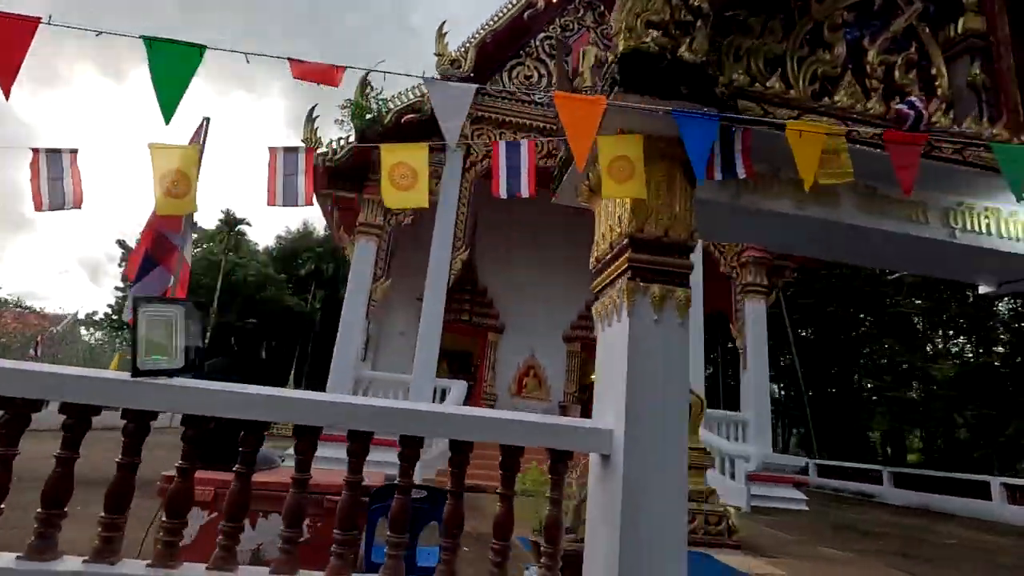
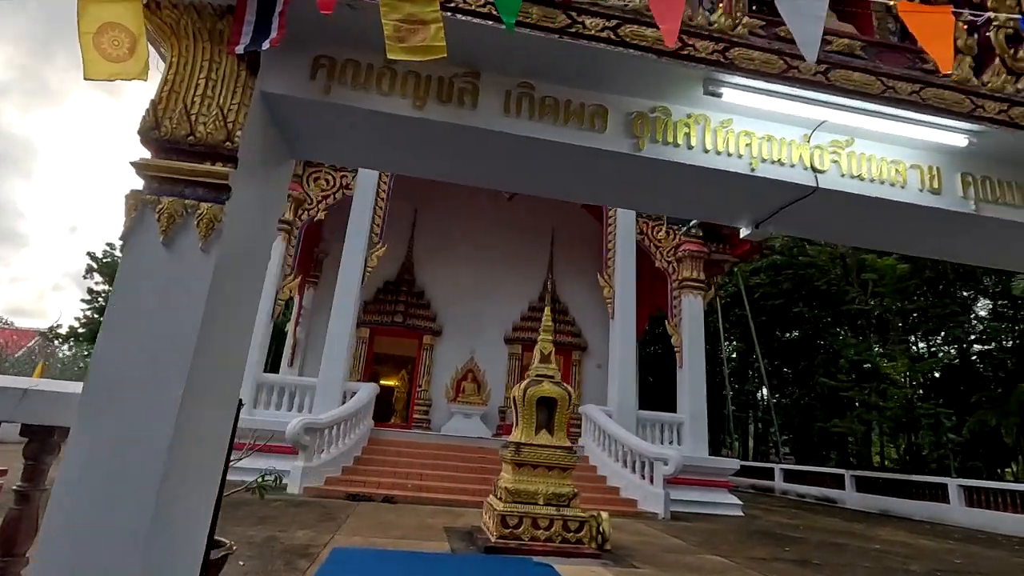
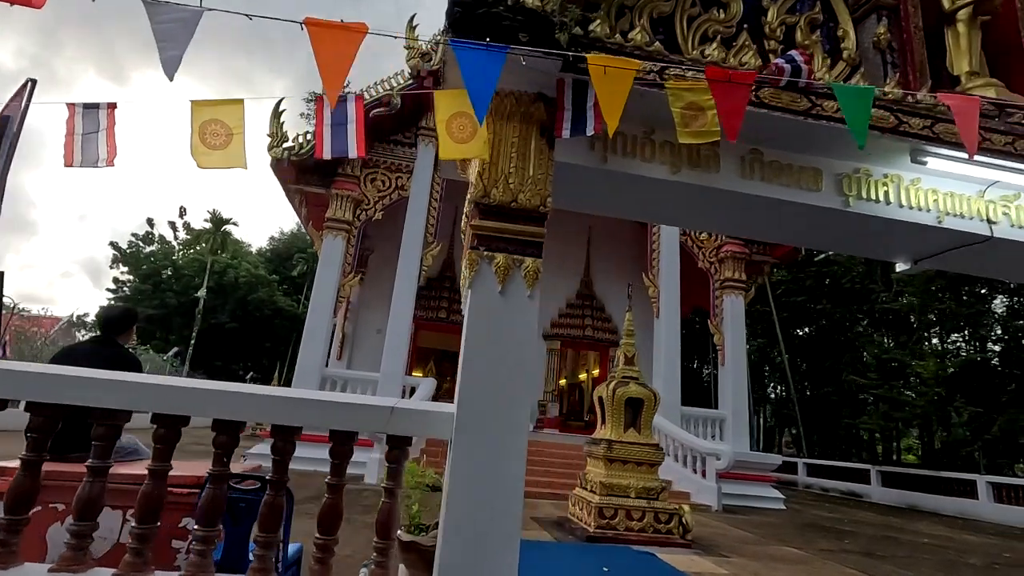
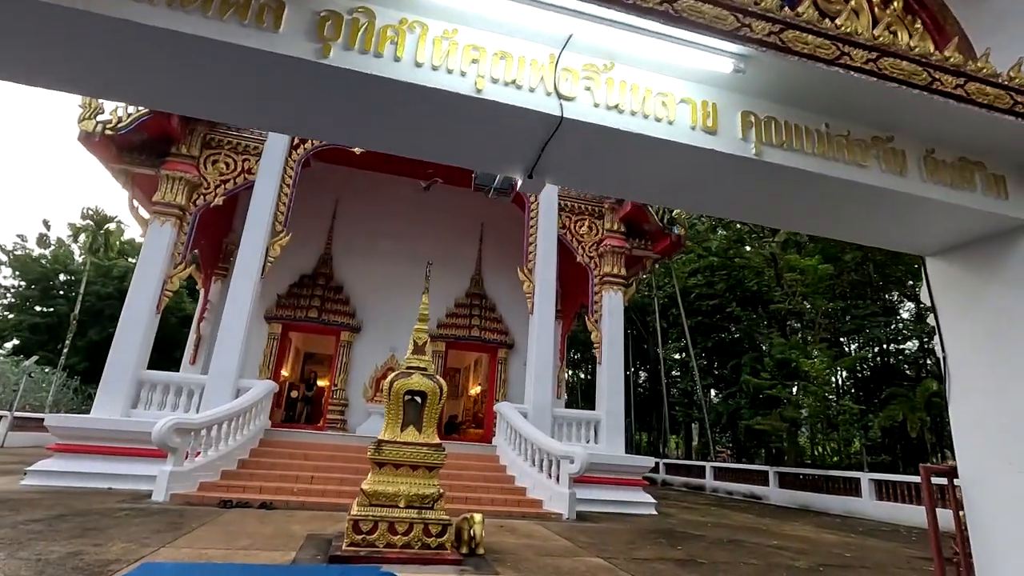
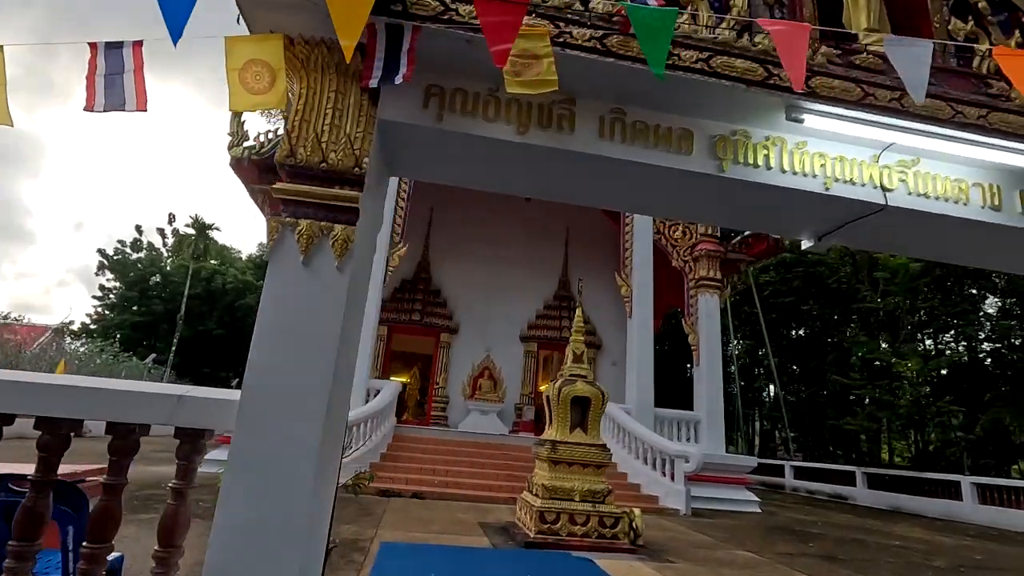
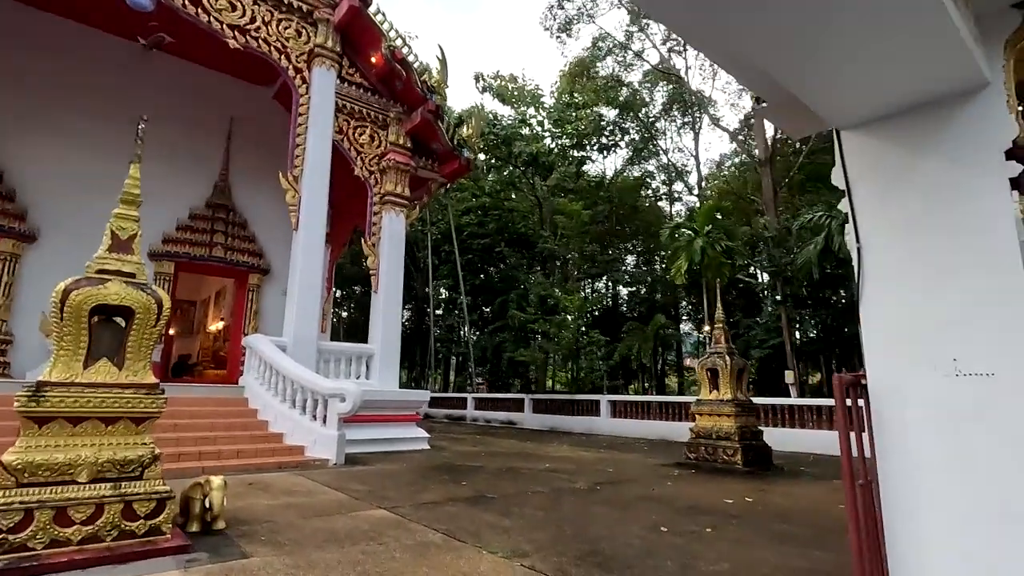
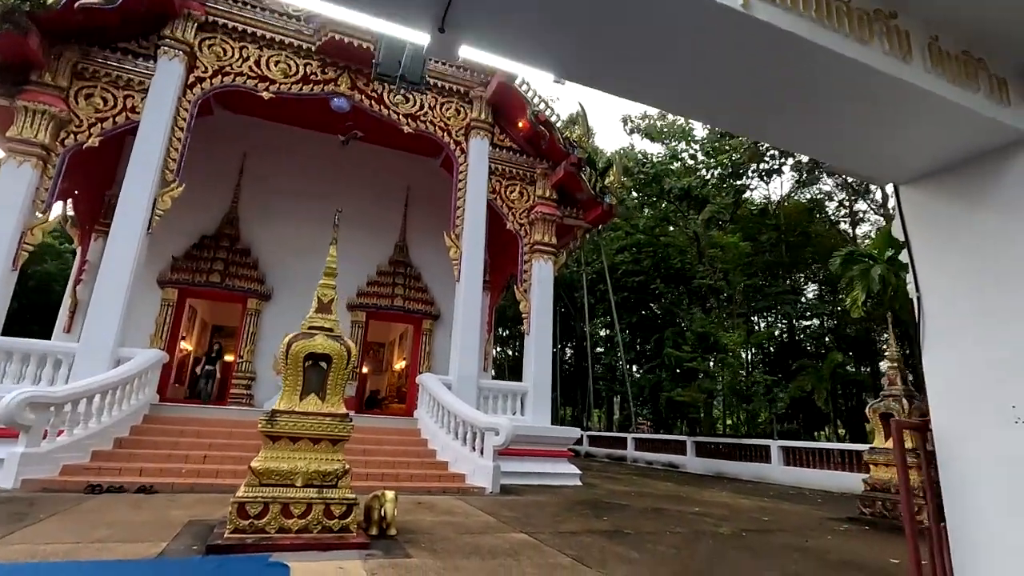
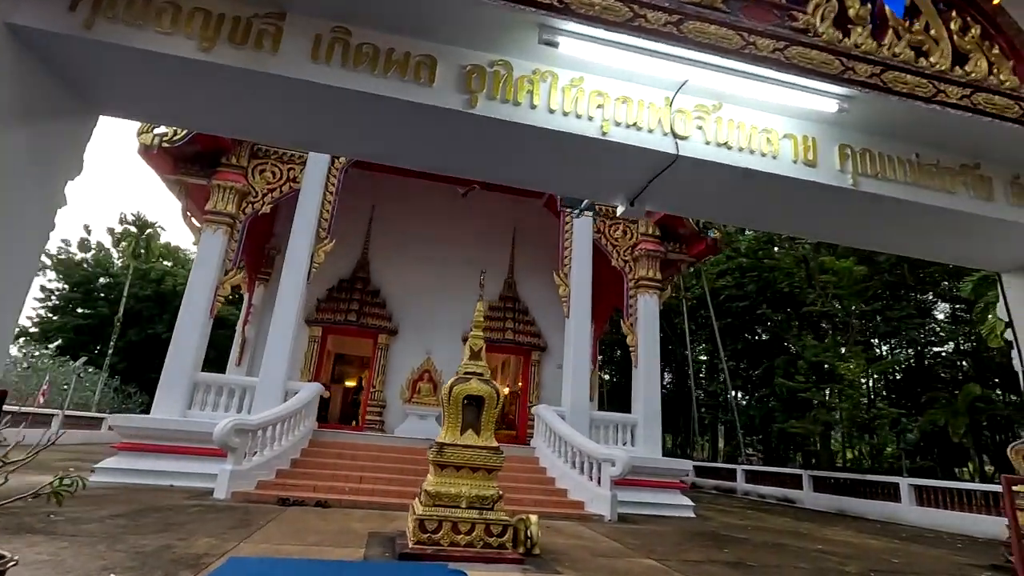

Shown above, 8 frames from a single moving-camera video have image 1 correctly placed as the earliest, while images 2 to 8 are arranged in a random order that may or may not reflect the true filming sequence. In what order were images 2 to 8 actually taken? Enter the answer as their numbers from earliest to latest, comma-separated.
3, 5, 2, 8, 4, 7, 6
